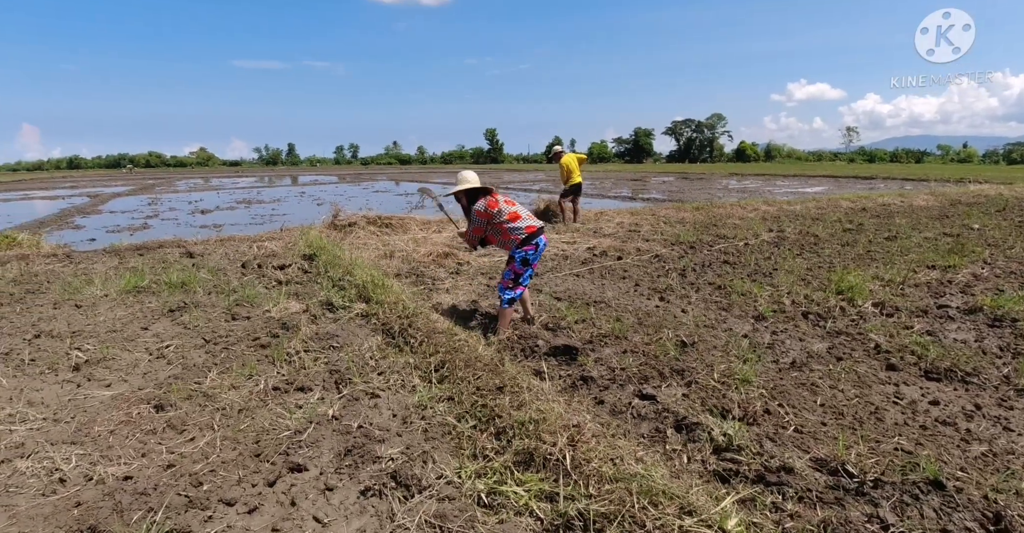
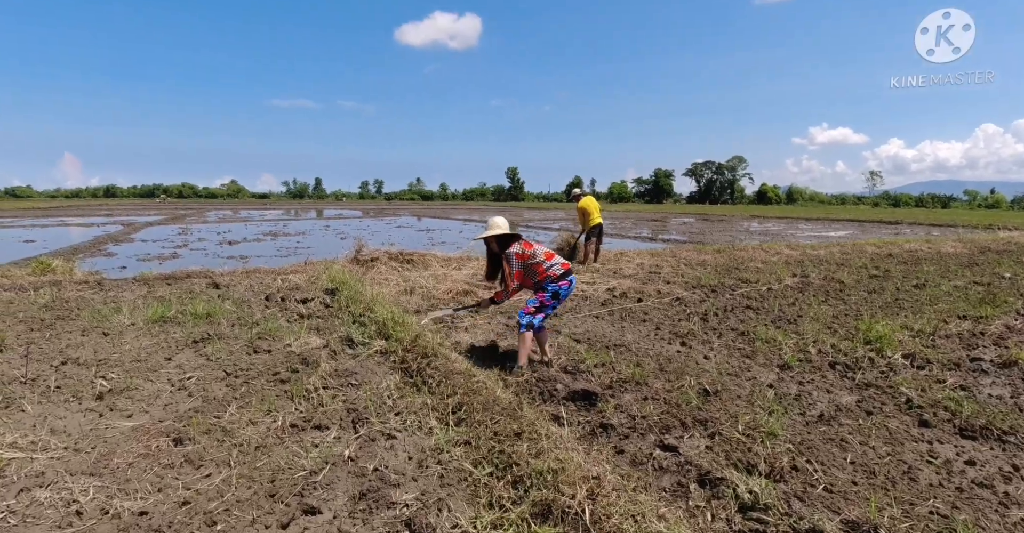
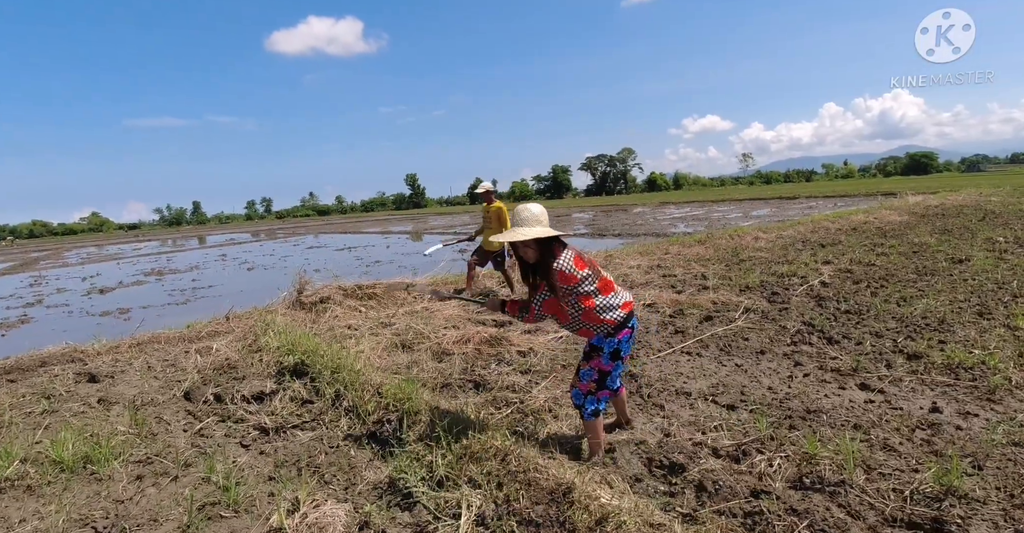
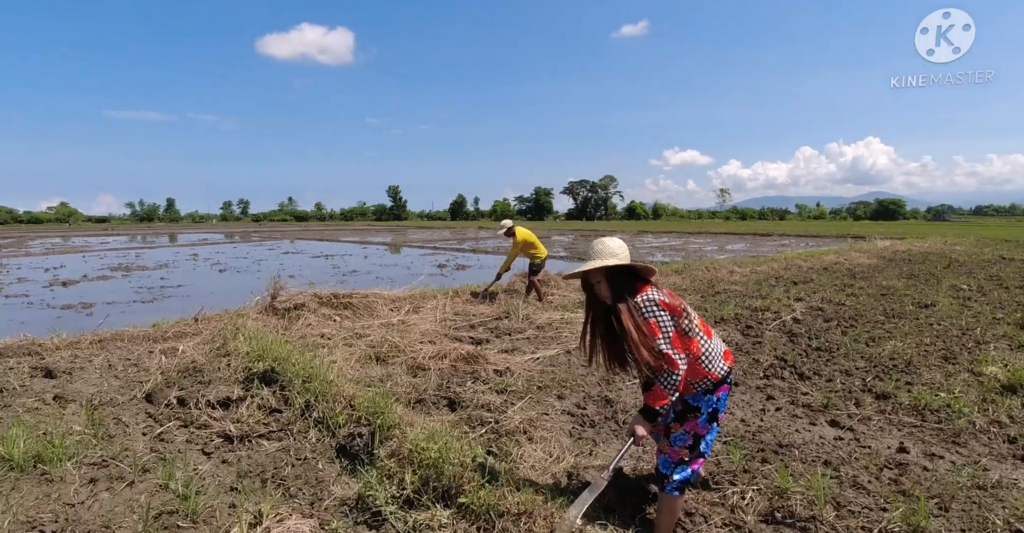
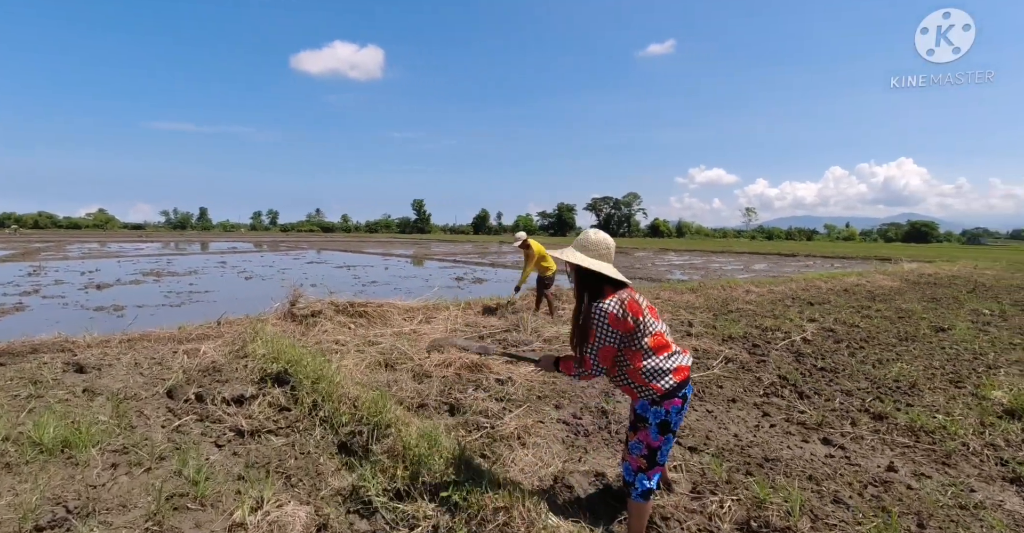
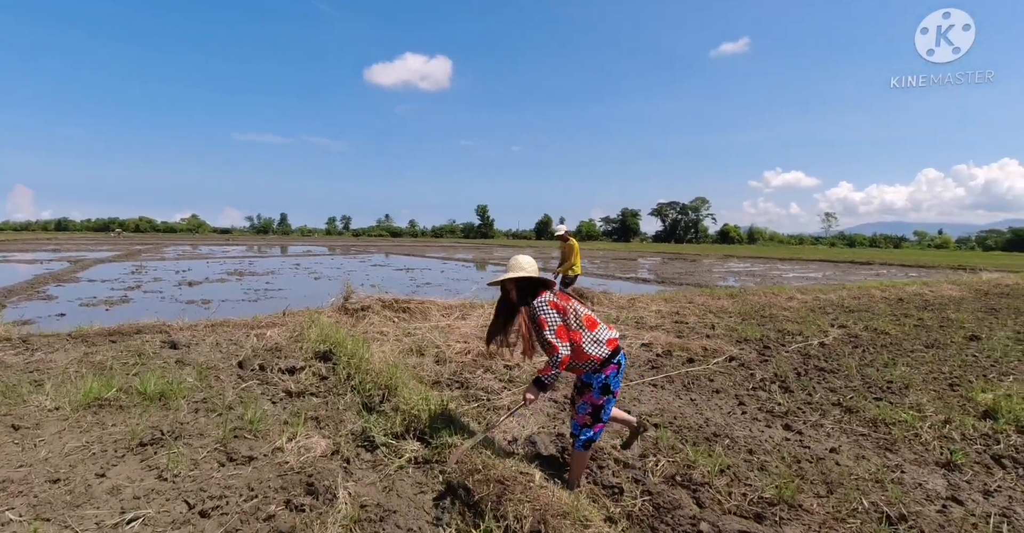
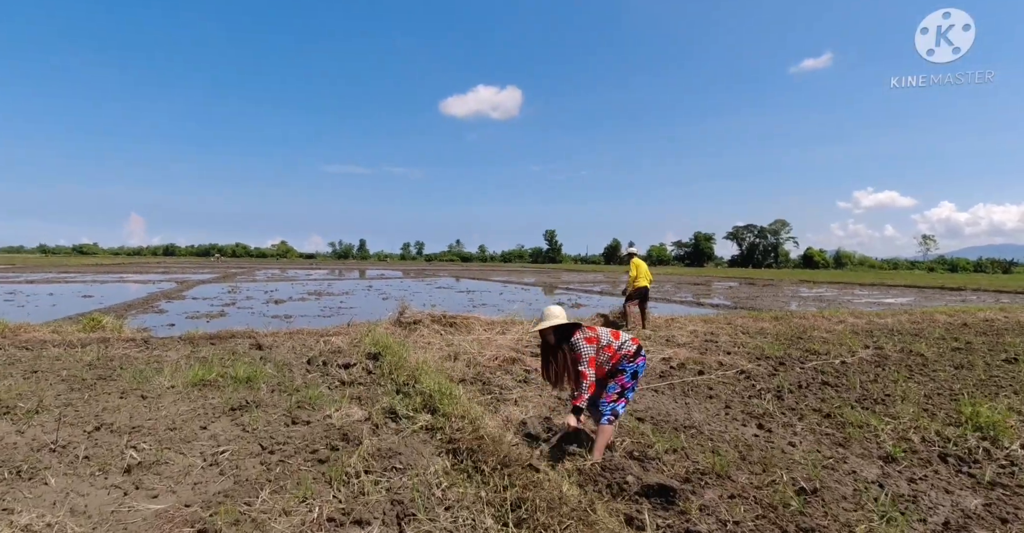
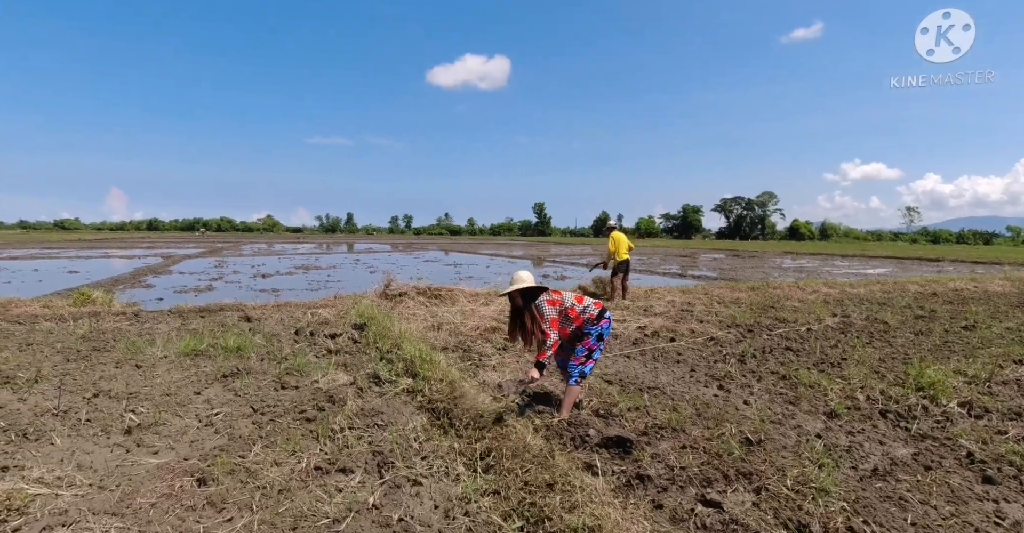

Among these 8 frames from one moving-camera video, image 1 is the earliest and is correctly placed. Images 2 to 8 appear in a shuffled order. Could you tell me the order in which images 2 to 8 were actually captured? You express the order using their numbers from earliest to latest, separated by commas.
2, 8, 7, 6, 5, 4, 3
